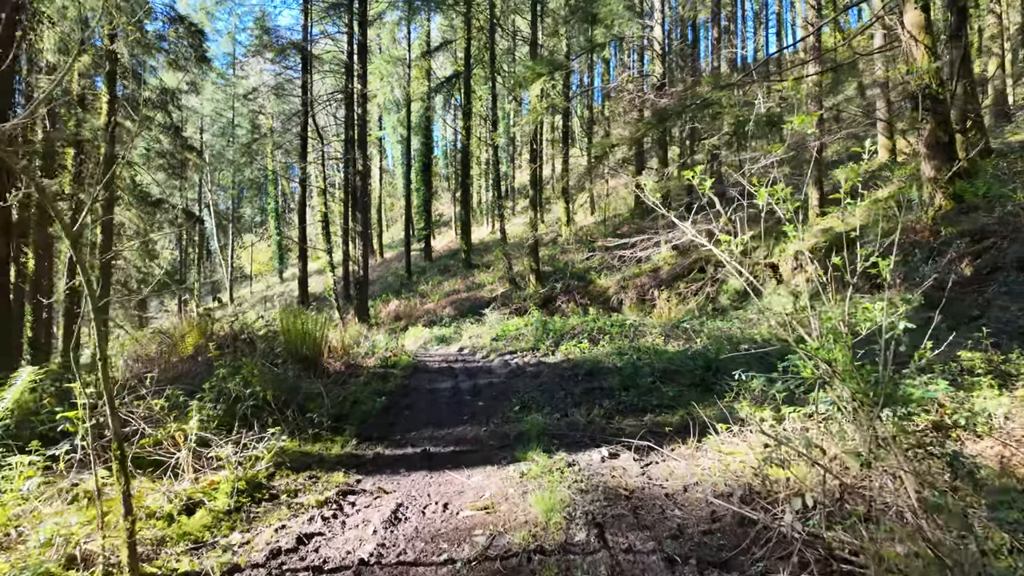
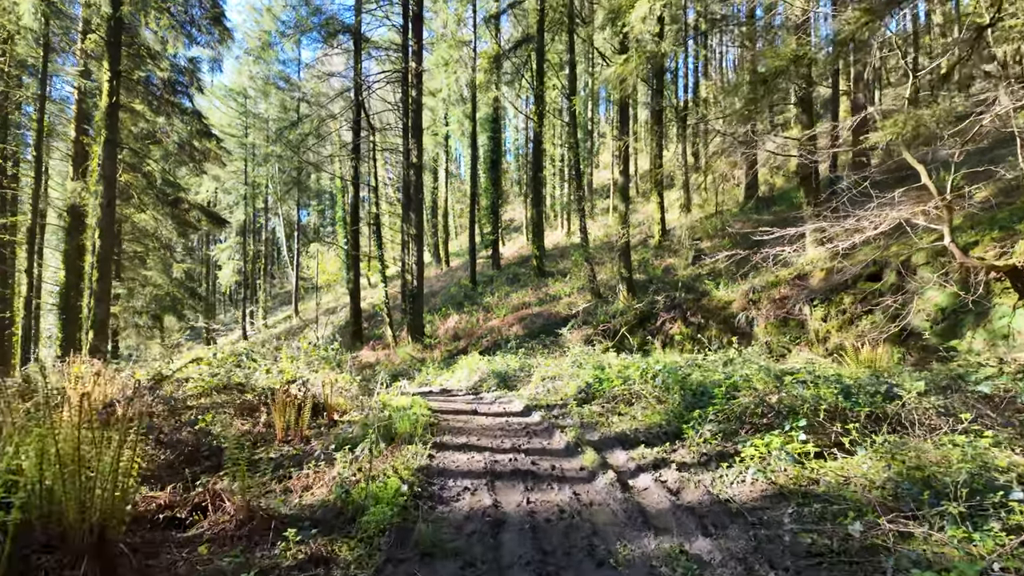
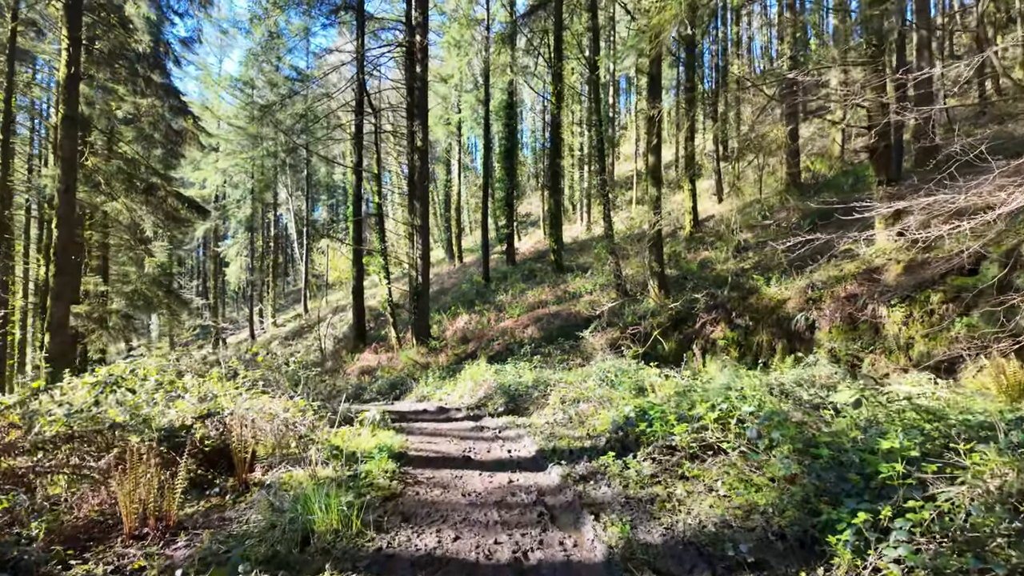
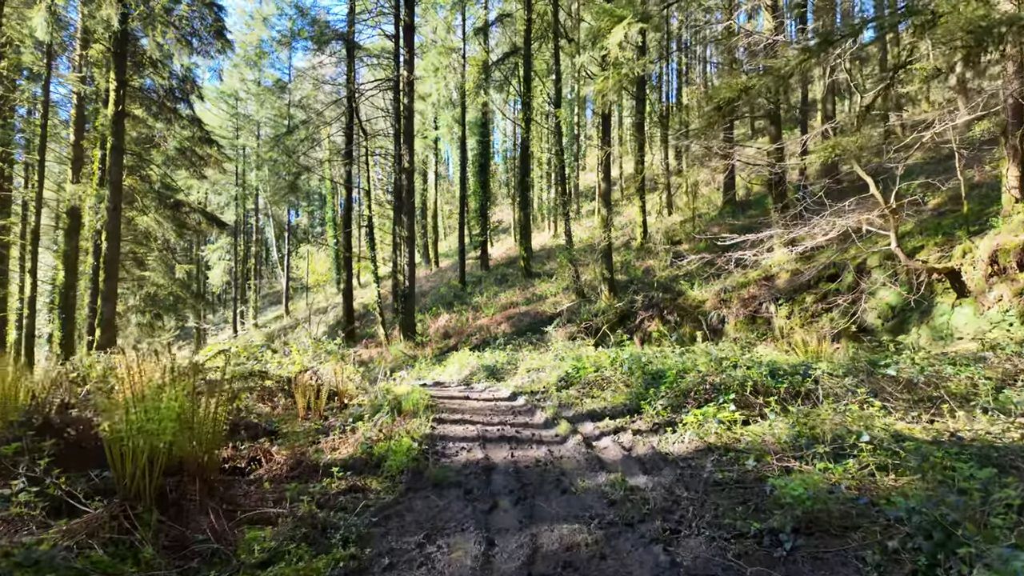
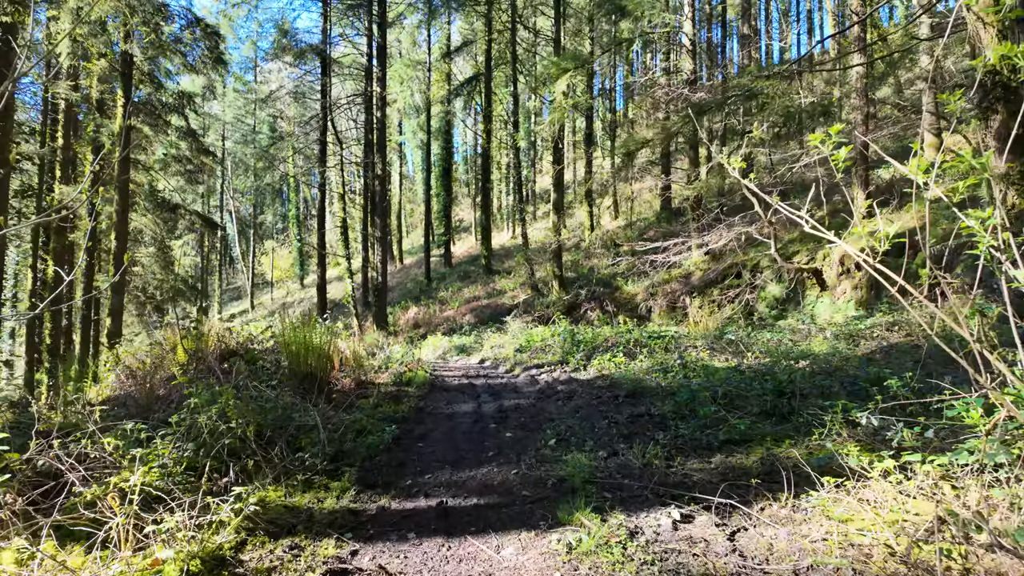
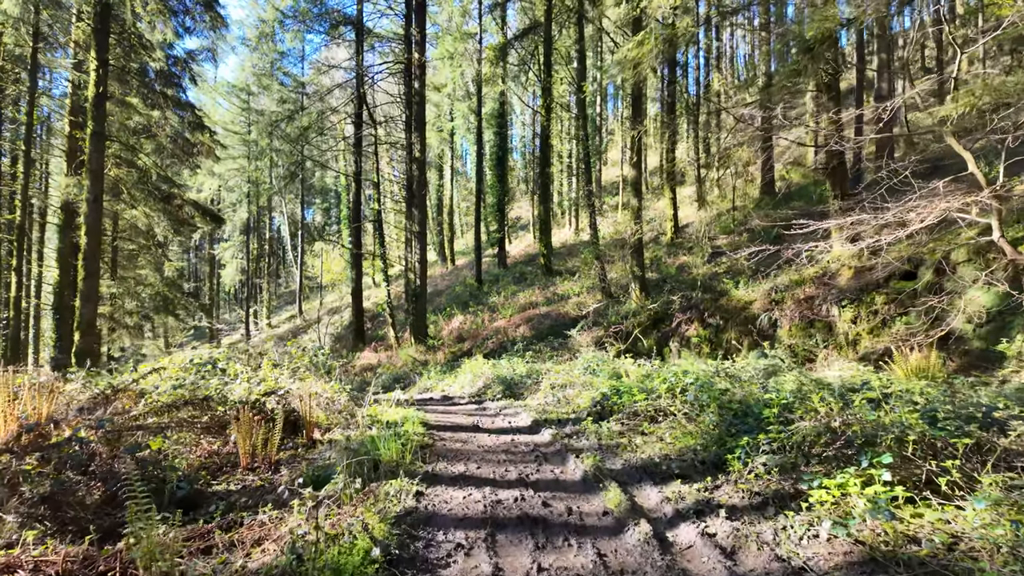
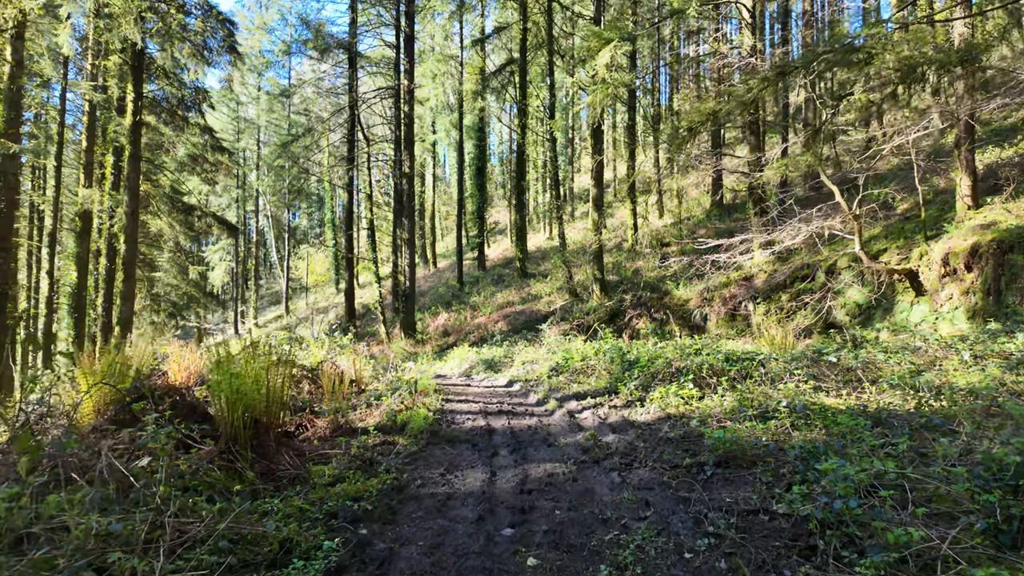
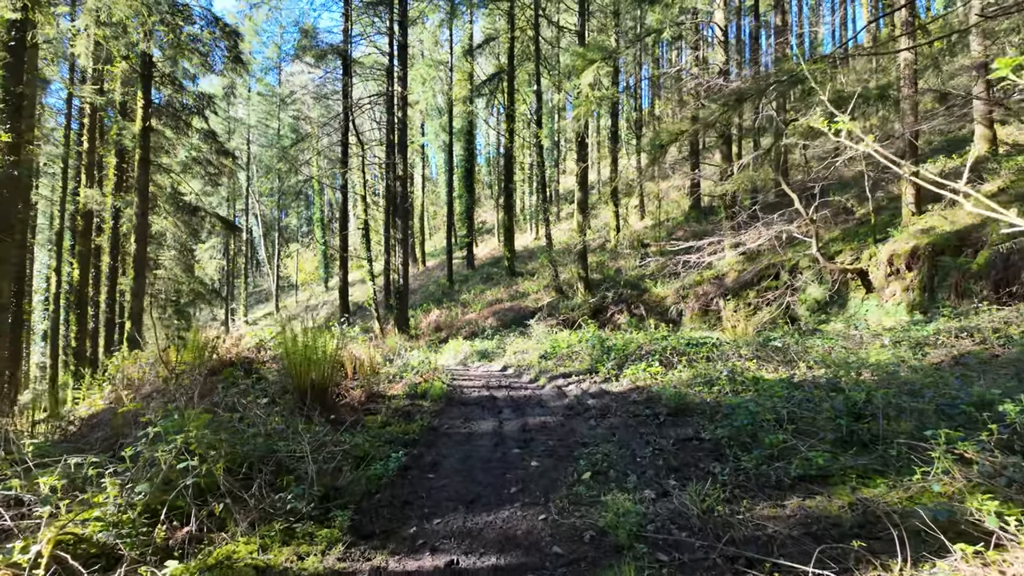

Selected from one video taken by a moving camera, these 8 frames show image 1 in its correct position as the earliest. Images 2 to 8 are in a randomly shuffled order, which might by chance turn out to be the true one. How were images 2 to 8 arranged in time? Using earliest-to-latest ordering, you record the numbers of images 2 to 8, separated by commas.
5, 8, 7, 4, 2, 6, 3
